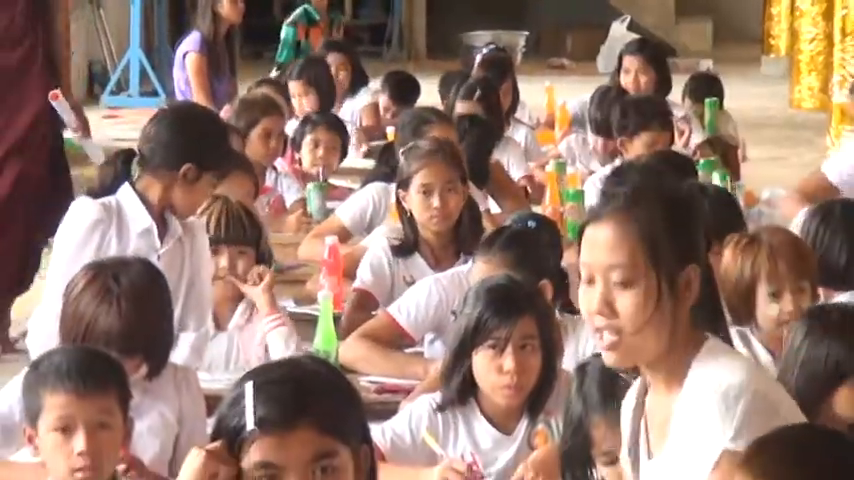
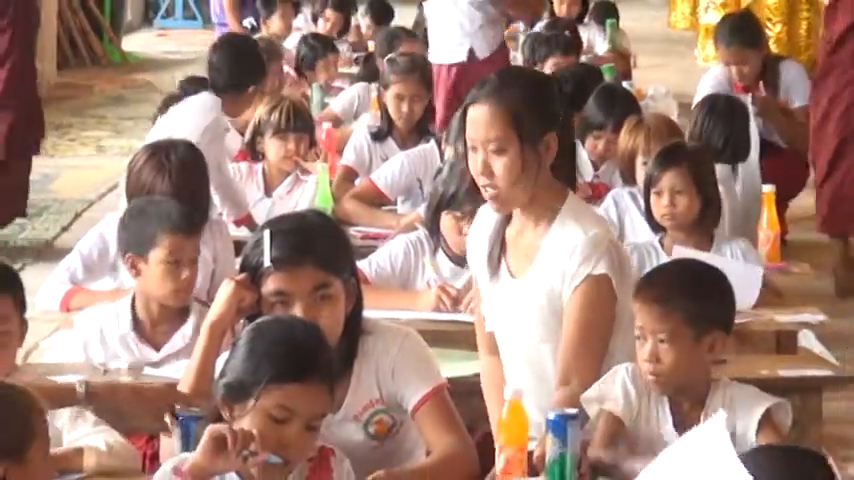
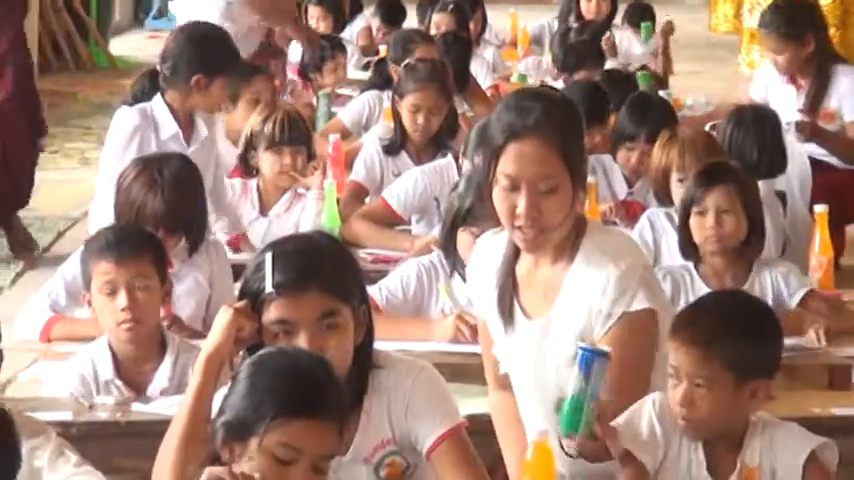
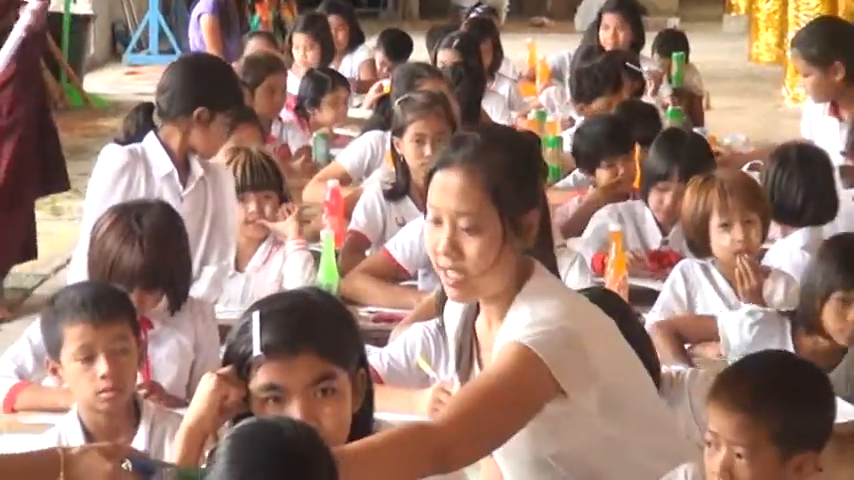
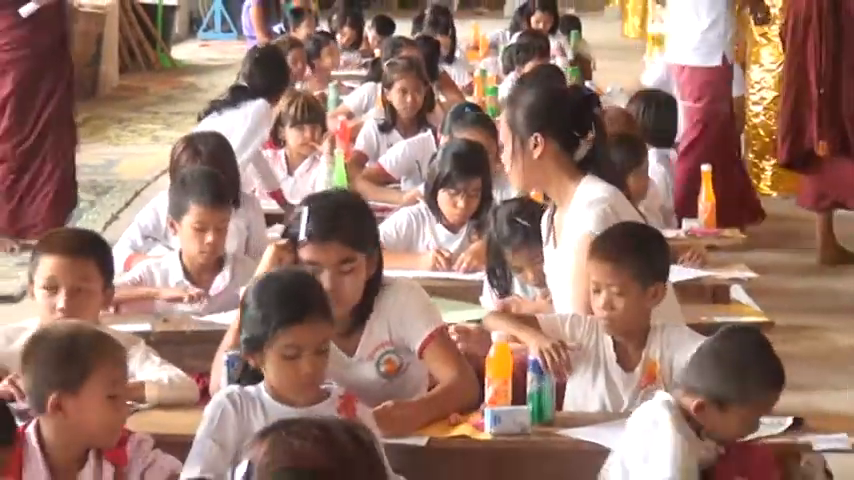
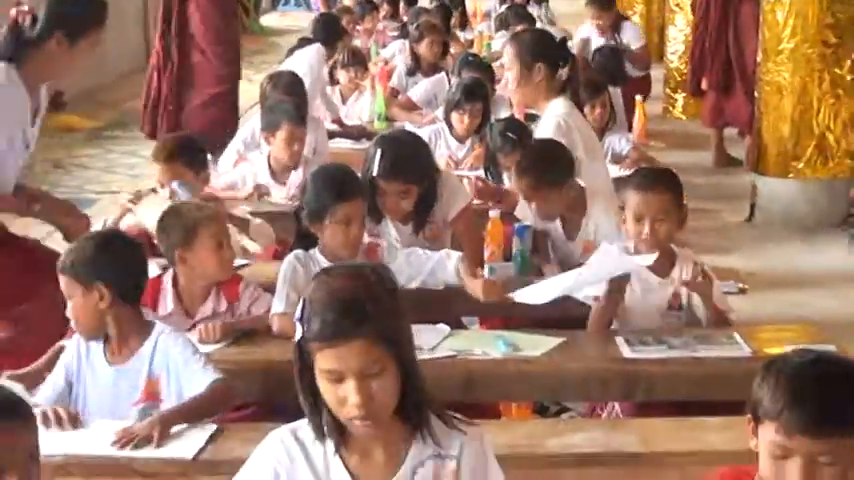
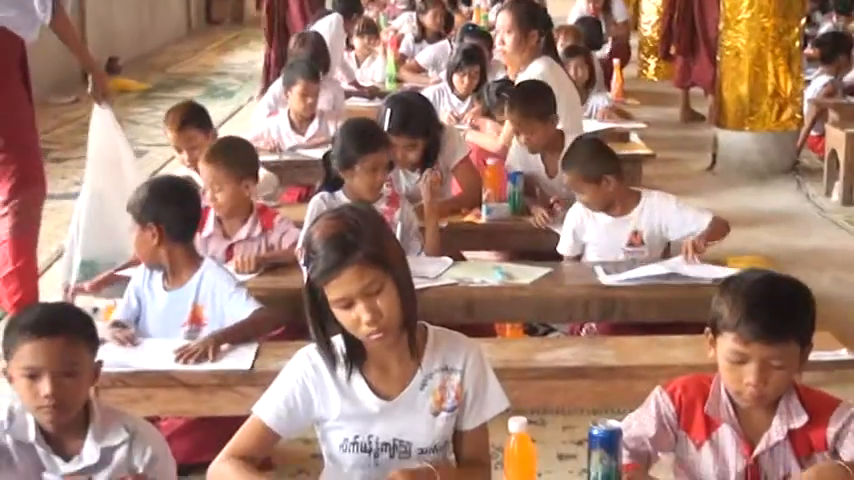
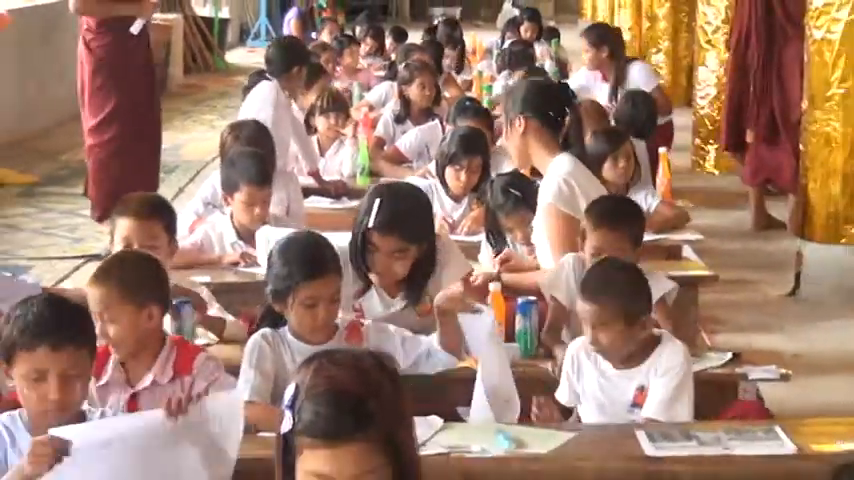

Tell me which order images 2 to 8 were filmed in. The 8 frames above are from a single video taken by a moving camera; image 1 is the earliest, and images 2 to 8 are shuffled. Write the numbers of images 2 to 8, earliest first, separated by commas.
4, 3, 2, 5, 8, 6, 7
